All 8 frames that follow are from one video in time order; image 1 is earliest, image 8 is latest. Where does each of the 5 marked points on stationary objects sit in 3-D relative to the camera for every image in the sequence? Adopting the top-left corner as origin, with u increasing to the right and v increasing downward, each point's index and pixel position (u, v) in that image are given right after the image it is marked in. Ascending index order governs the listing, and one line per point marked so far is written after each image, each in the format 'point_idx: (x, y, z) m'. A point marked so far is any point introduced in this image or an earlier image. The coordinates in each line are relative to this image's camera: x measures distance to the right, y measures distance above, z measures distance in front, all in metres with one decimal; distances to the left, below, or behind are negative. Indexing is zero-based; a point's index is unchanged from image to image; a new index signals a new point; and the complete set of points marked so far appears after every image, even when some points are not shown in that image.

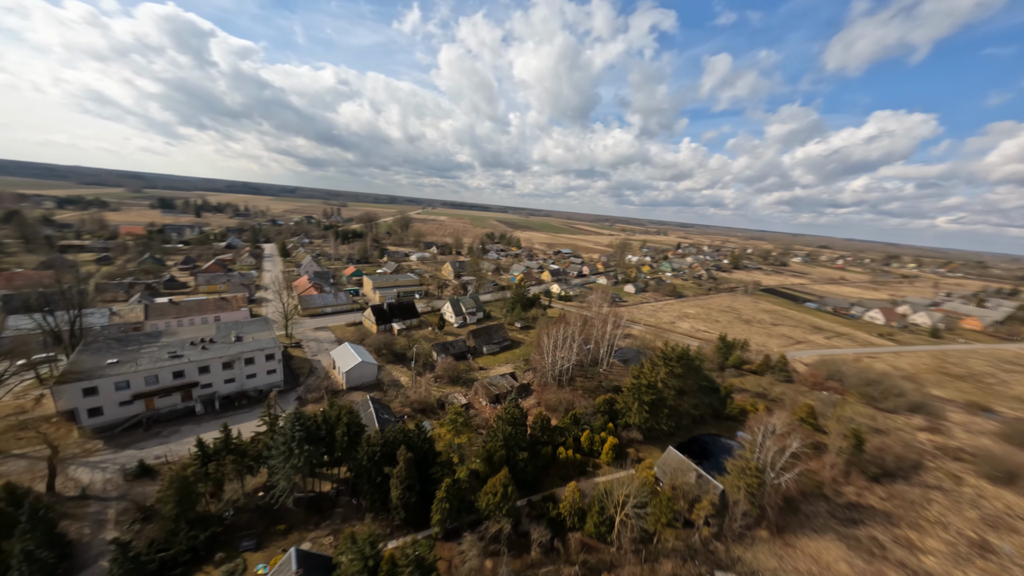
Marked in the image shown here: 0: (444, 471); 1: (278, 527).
0: (-3.5, -9.6, +17.0) m
1: (-11.4, -11.7, +15.8) m
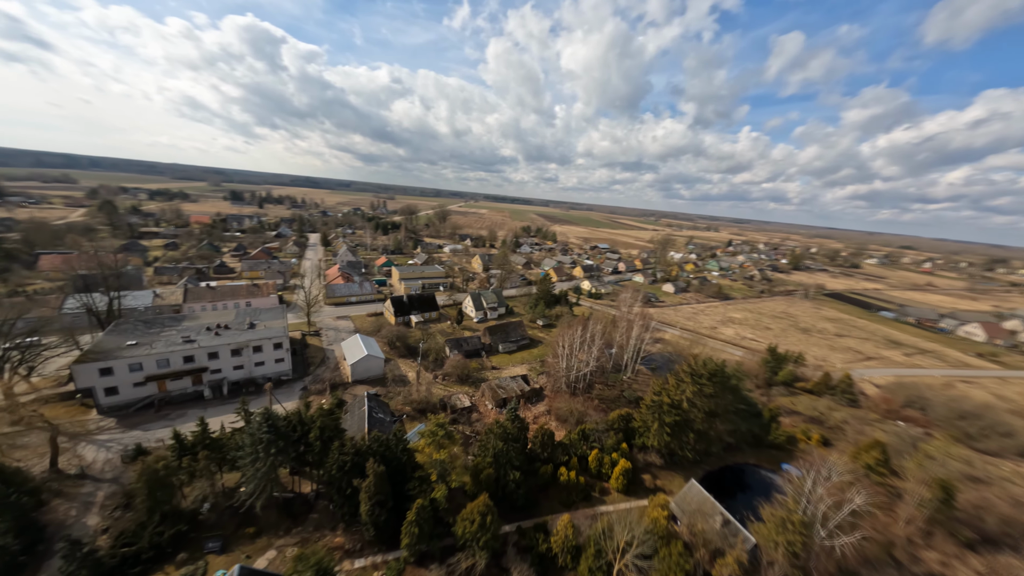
0: (-4.2, -9.4, +15.3) m
1: (-12.3, -11.2, +15.1) m
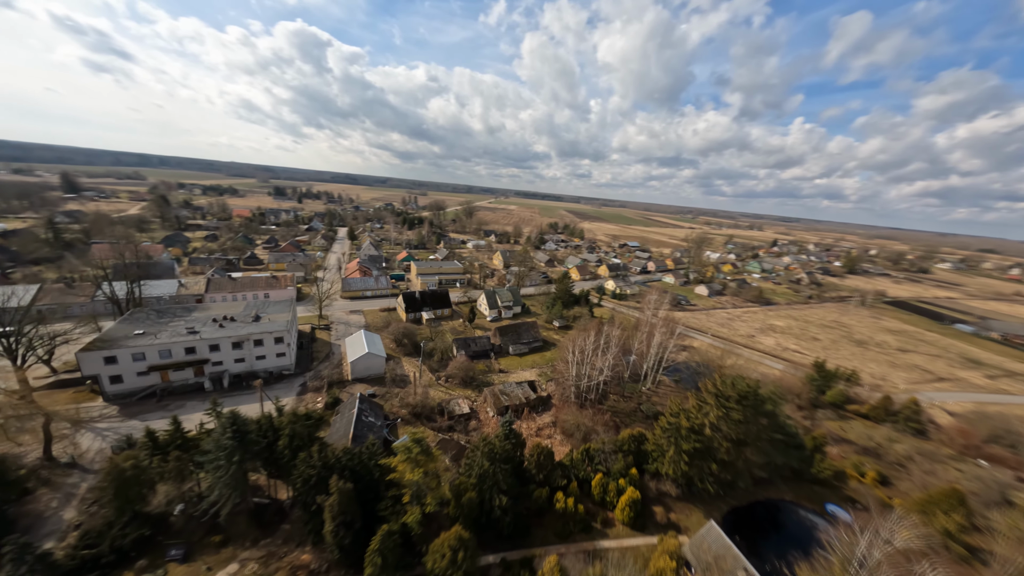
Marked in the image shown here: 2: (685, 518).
0: (-5.0, -9.4, +13.8) m
1: (-13.1, -11.0, +14.3) m
2: (+9.6, -12.7, +18.0) m
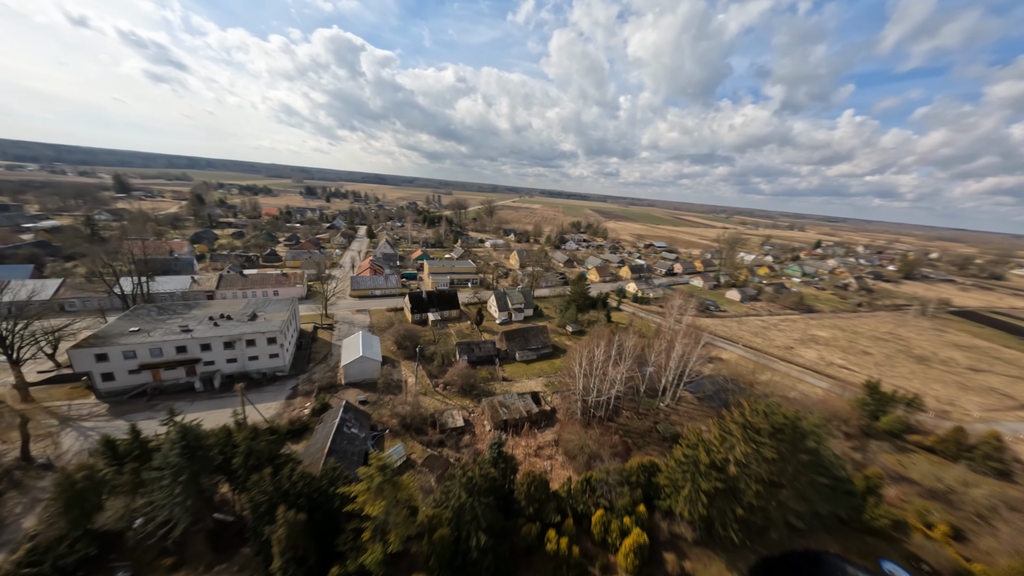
0: (-6.0, -9.5, +12.0) m
1: (-14.0, -11.0, +13.1) m
2: (+8.9, -13.1, +15.2) m
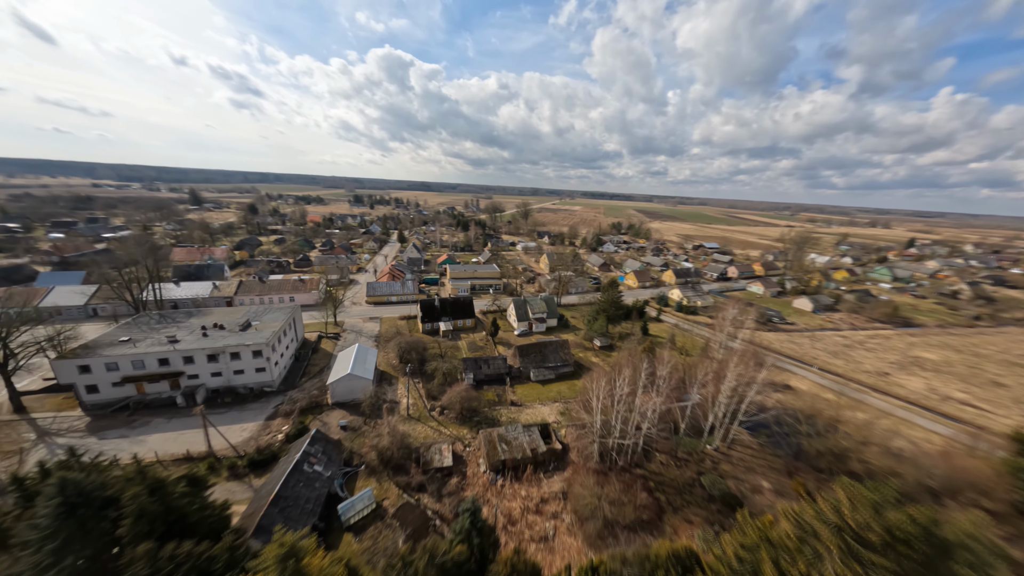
0: (-7.3, -10.0, +8.6) m
1: (-15.2, -11.5, +10.8) m
2: (+7.7, -13.7, +9.9) m
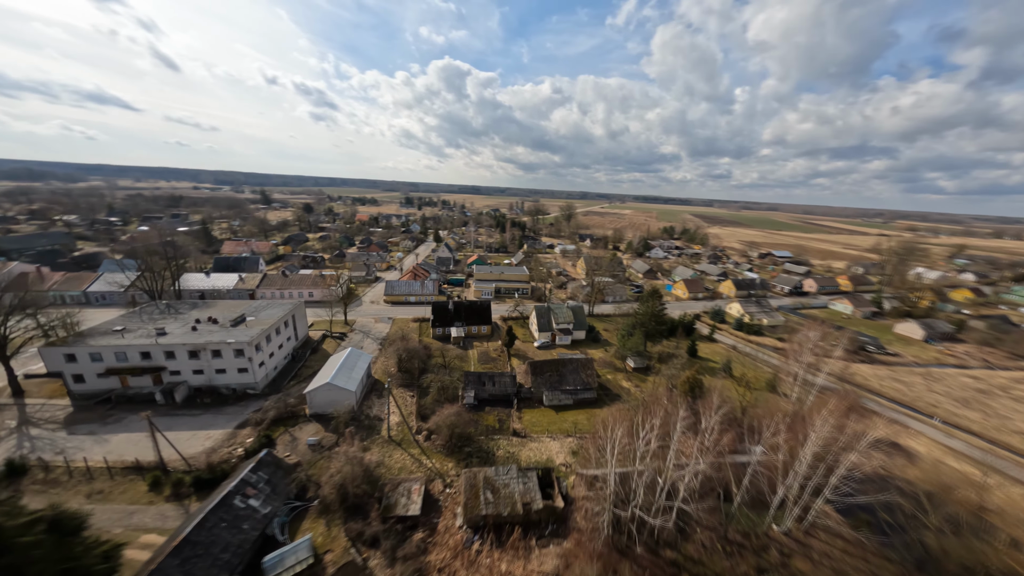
0: (-9.4, -9.8, +5.4) m
1: (-16.9, -11.0, +8.6) m
2: (+5.5, -14.1, +4.6) m
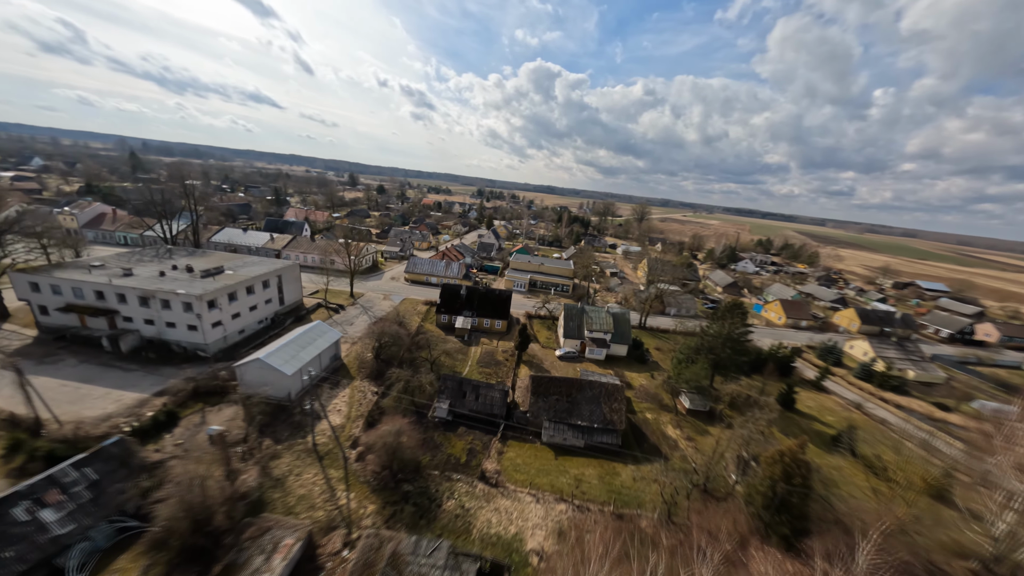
0: (-13.5, -7.4, +1.1) m
1: (-20.4, -7.7, +5.7) m
2: (+0.3, -13.5, -2.6) m
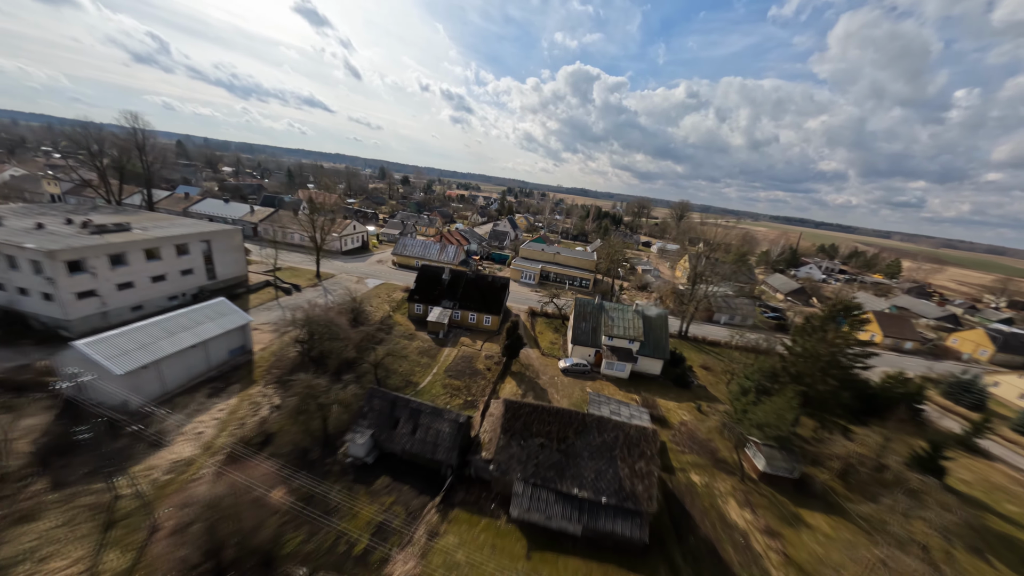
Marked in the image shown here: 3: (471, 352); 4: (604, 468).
0: (-16.3, -5.6, -4.2) m
1: (-22.7, -5.5, +0.9) m
2: (-3.1, -12.3, -9.1) m
3: (-2.3, -3.4, +18.1) m
4: (+3.0, -5.4, +10.0) m
